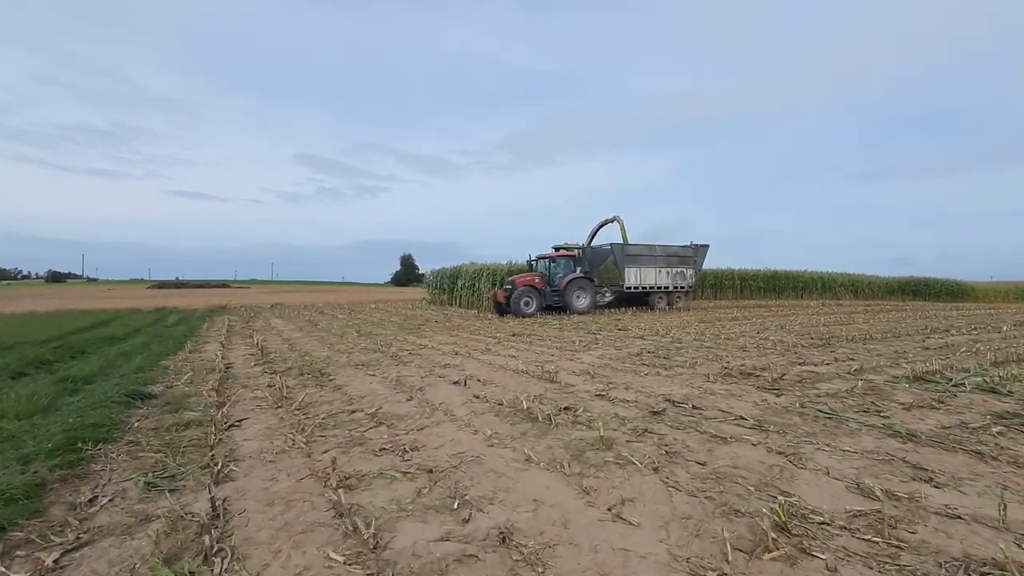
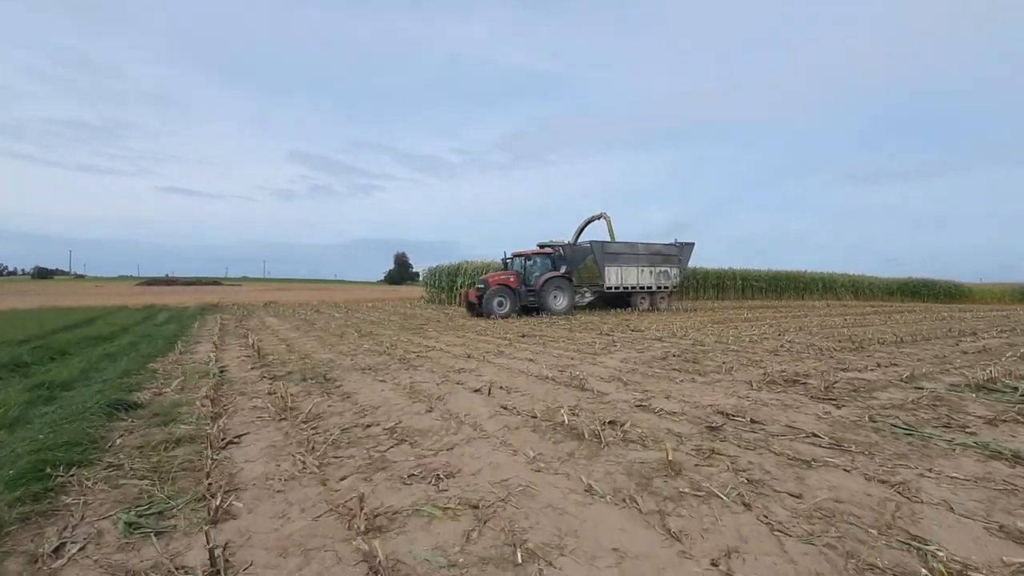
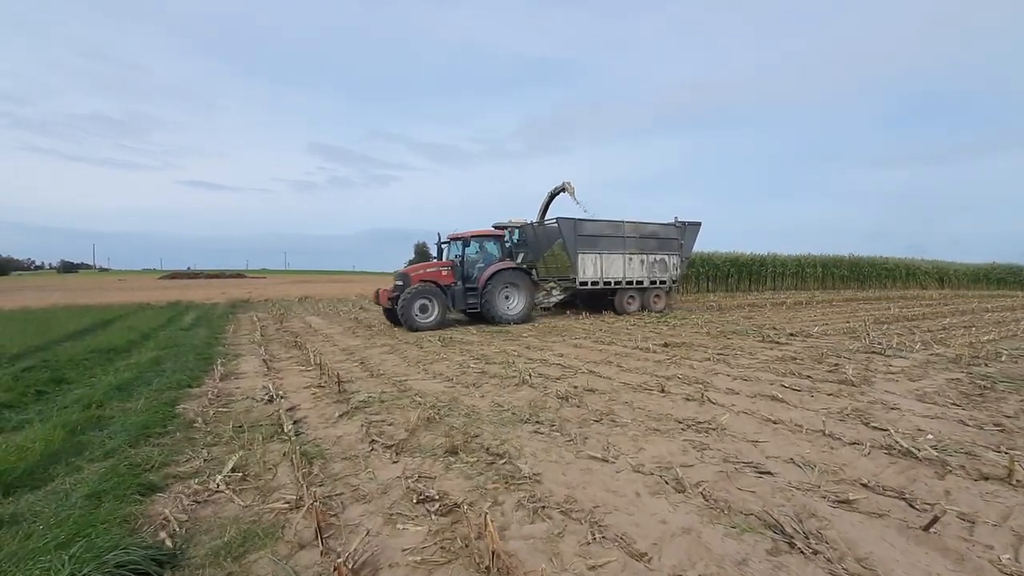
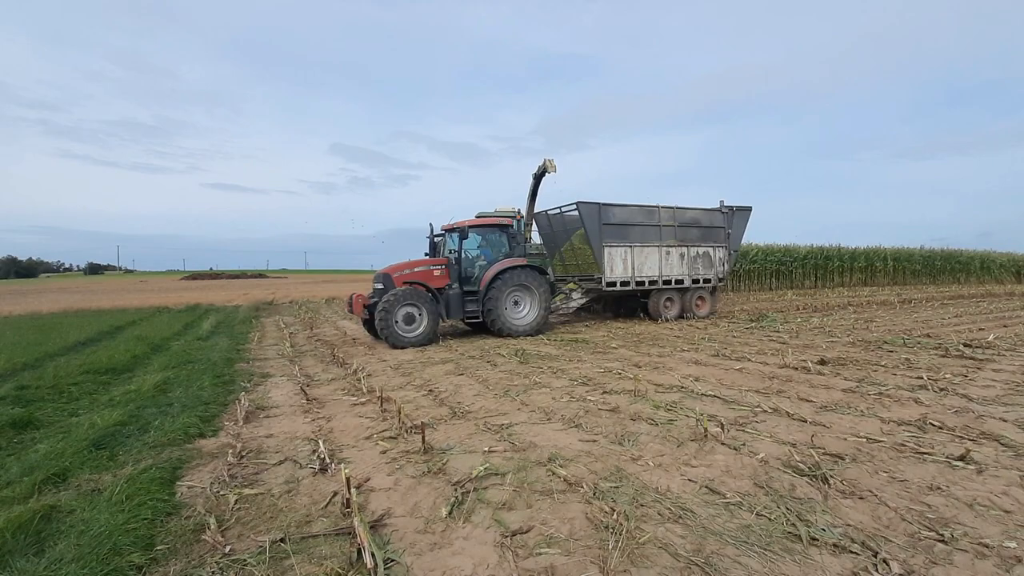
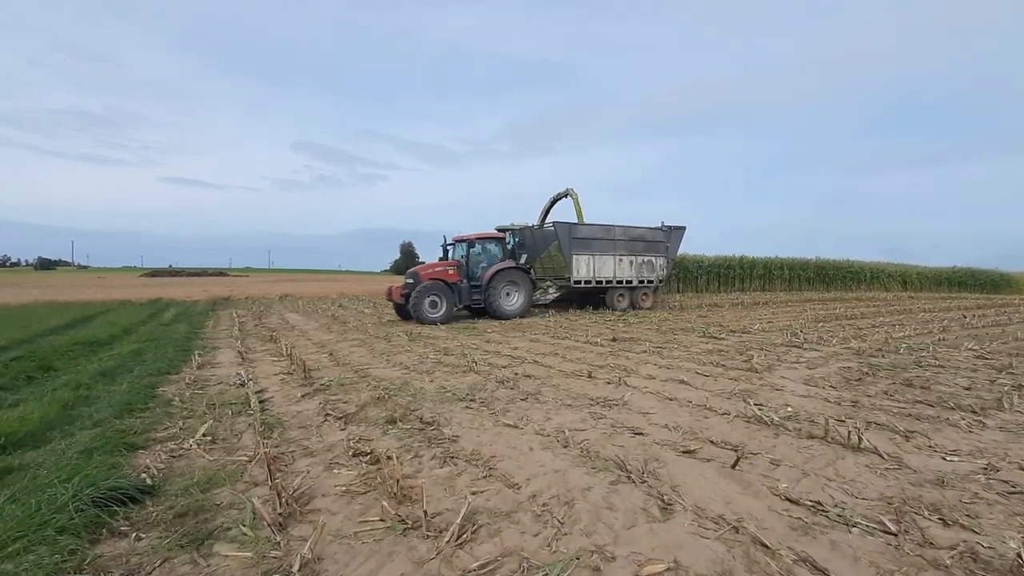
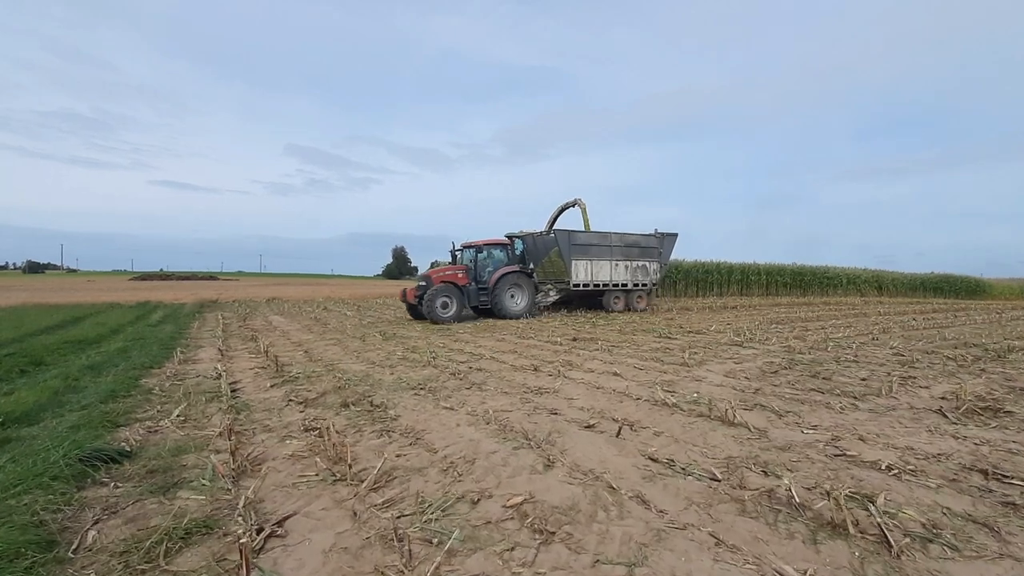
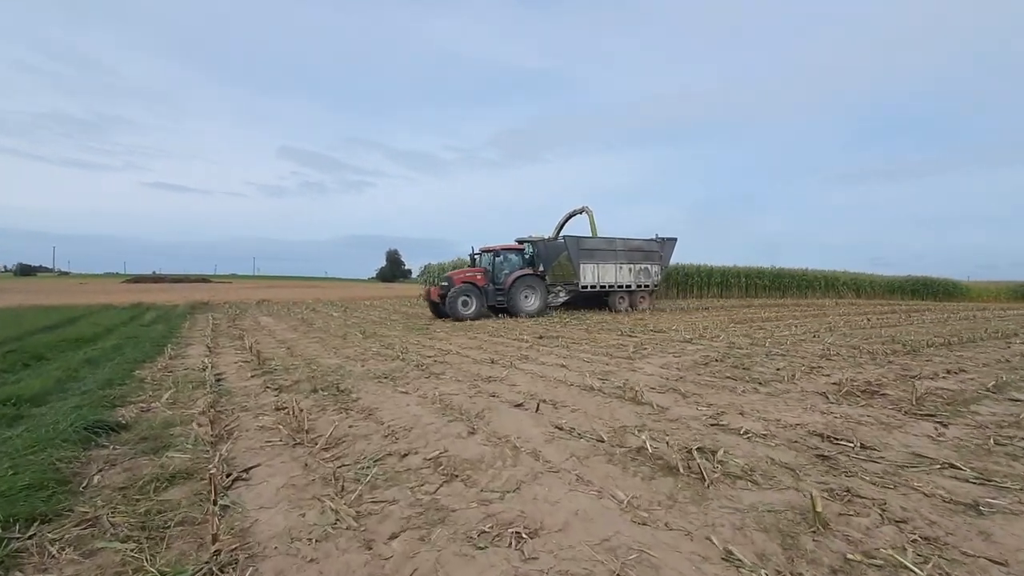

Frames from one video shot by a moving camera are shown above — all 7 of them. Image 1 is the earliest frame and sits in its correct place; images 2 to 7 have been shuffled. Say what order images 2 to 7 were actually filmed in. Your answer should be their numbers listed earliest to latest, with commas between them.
2, 7, 6, 5, 3, 4
